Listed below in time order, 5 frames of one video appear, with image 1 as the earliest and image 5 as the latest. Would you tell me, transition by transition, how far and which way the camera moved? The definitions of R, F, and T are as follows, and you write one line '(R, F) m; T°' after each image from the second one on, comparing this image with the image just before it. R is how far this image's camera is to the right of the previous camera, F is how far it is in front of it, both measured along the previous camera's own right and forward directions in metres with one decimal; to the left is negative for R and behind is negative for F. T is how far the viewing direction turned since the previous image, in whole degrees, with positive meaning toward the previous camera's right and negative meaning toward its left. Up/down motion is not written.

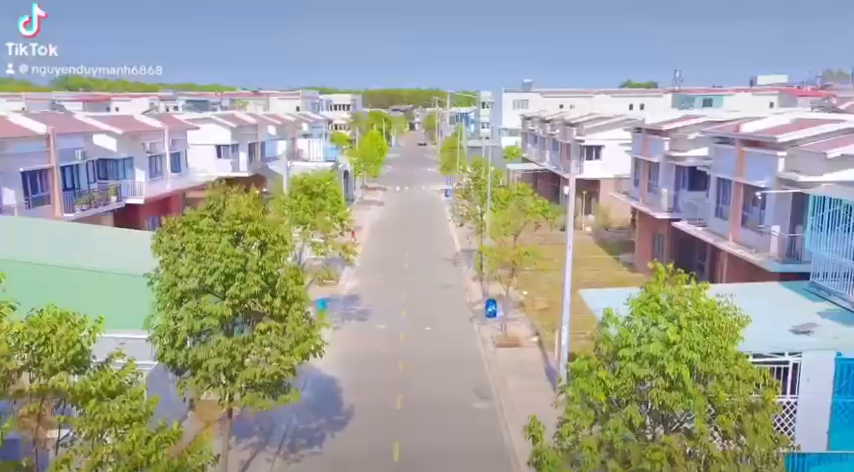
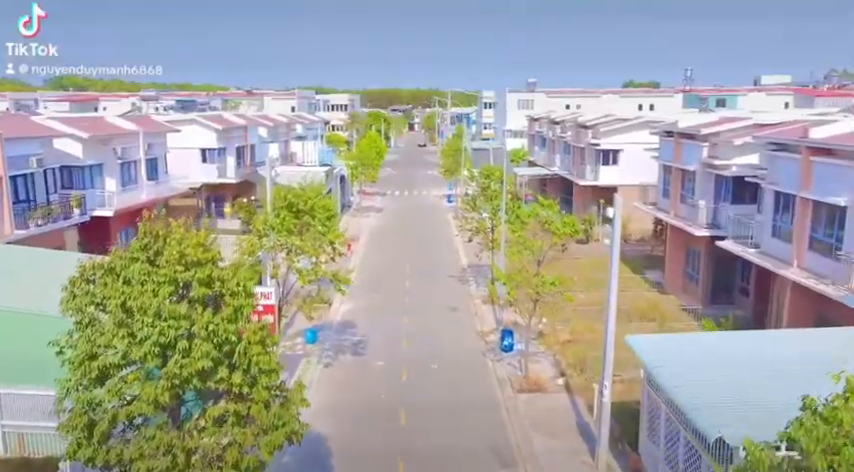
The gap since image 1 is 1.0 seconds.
(-0.2, +3.6) m; 0°
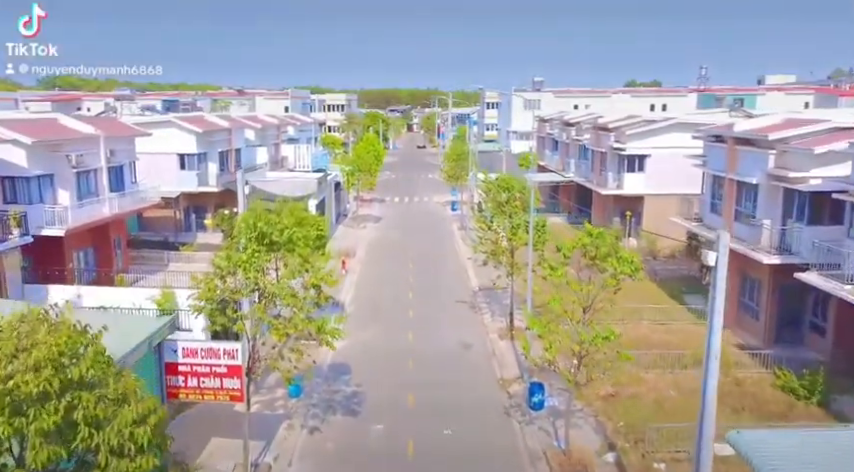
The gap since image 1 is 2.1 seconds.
(-0.3, +4.4) m; 0°
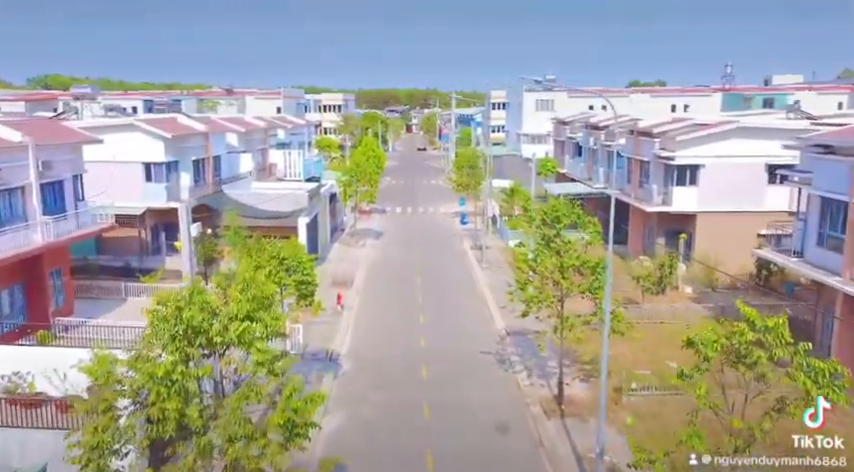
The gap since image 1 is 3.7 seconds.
(-0.6, +6.0) m; 0°
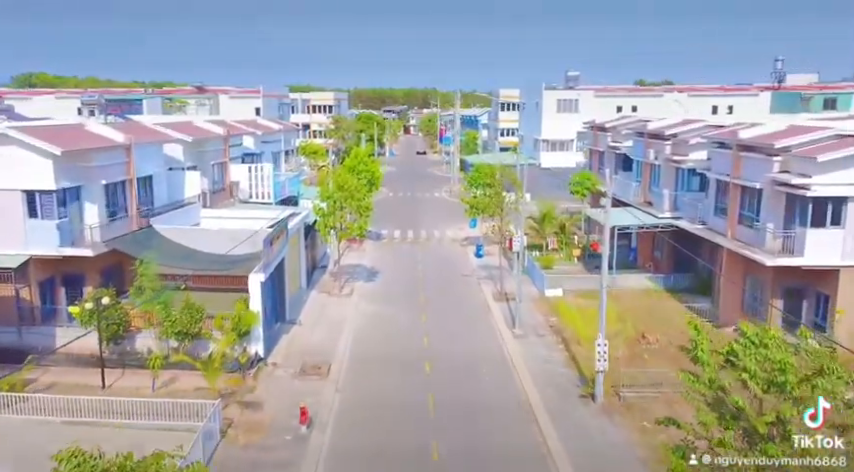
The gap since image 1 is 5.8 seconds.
(-0.5, +10.4) m; 0°
